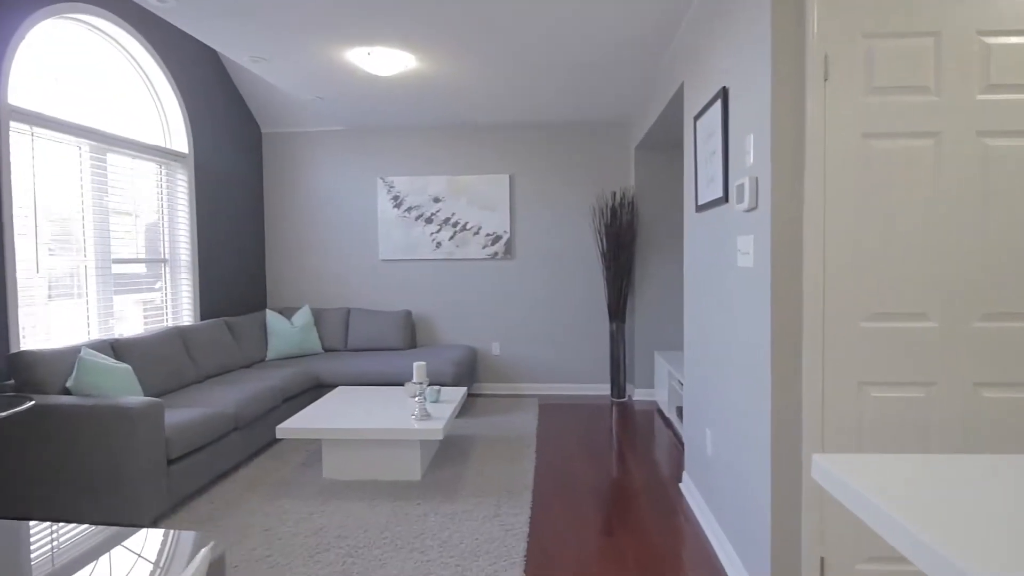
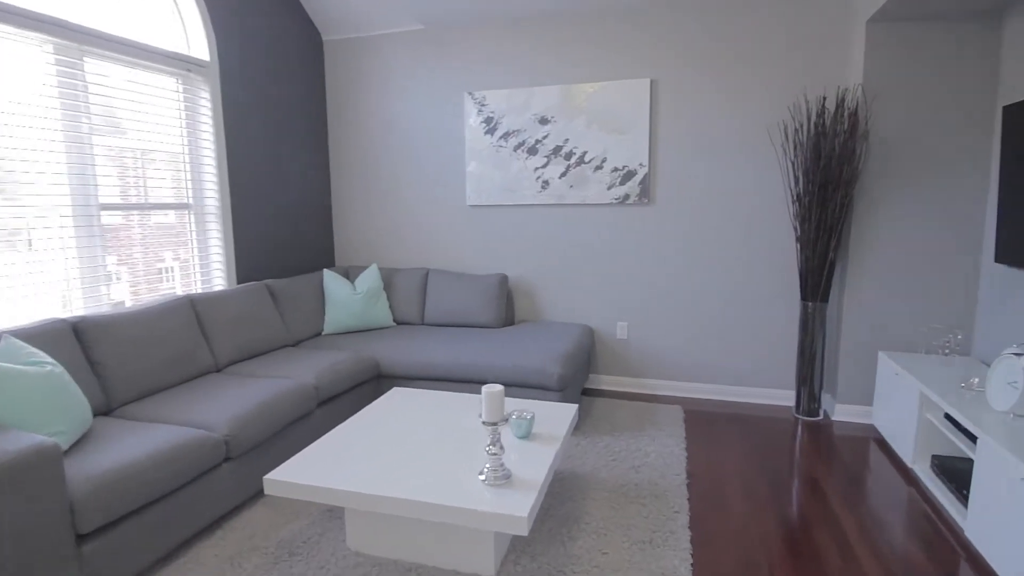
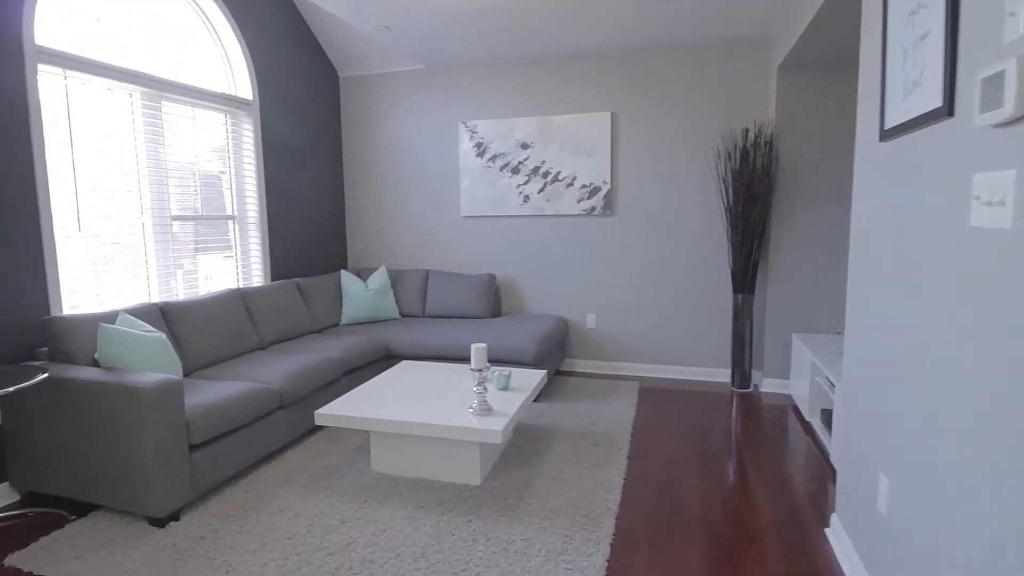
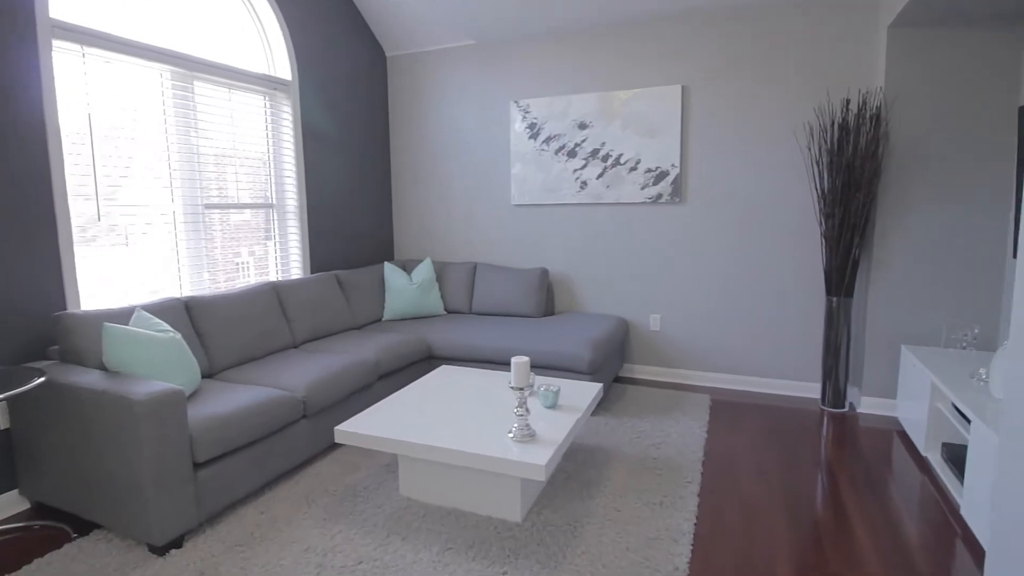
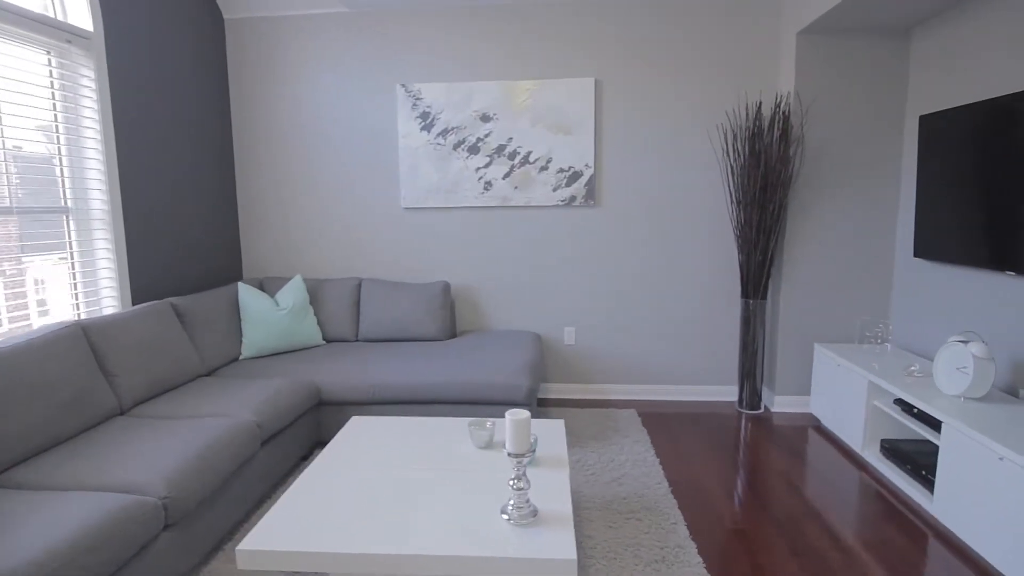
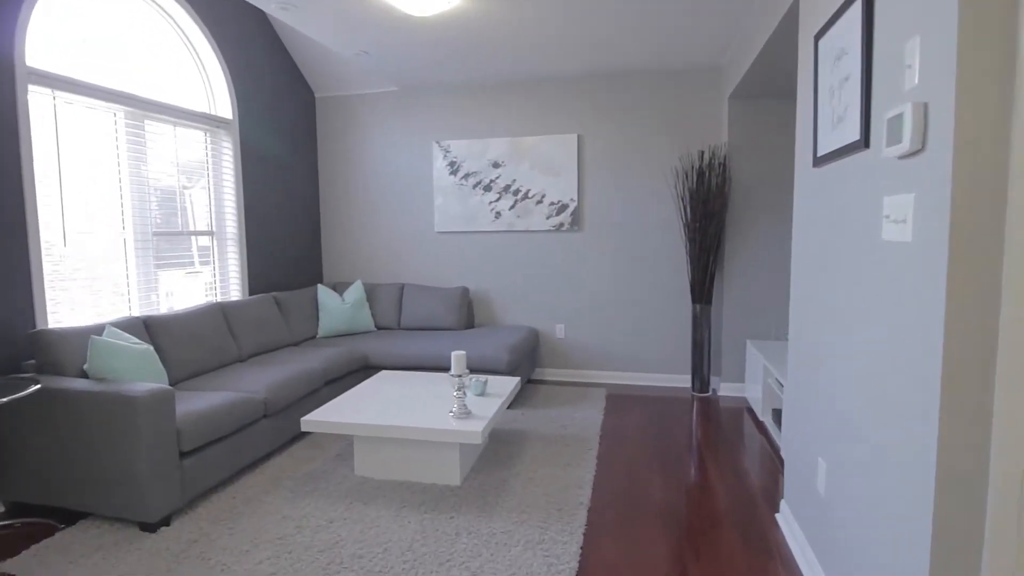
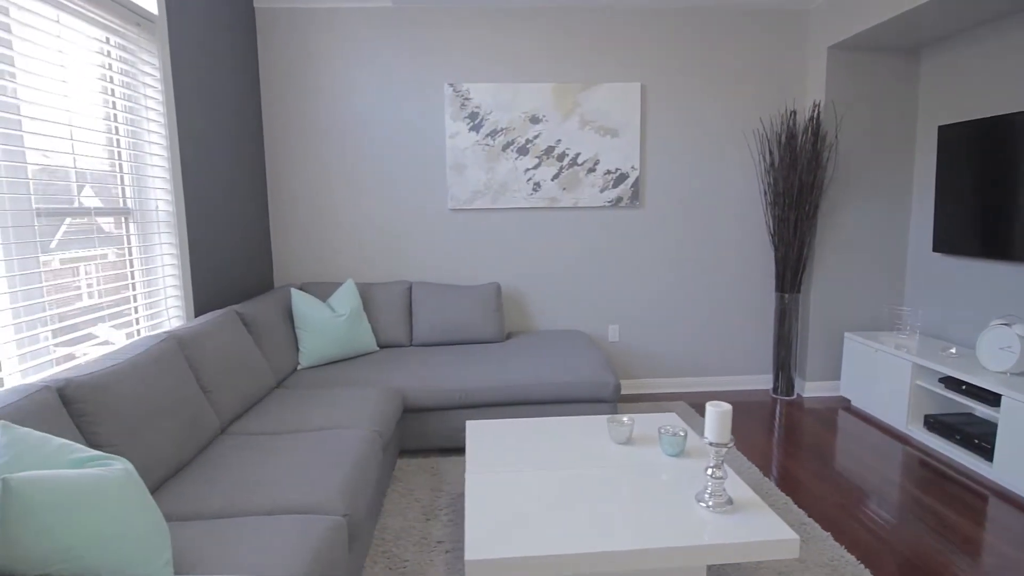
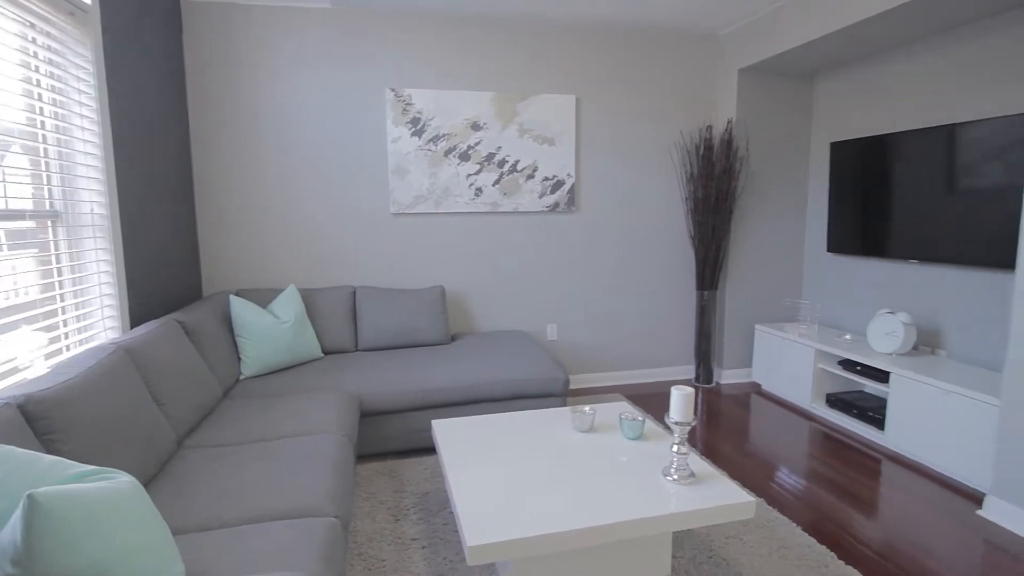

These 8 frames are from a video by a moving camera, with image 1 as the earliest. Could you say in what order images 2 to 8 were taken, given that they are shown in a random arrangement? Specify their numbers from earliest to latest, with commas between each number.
6, 3, 4, 2, 5, 7, 8
